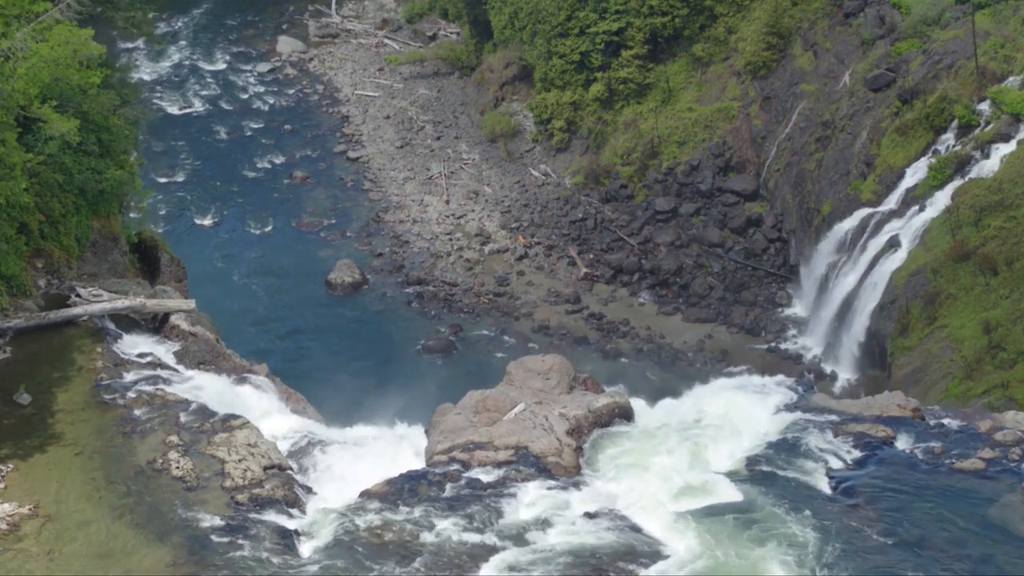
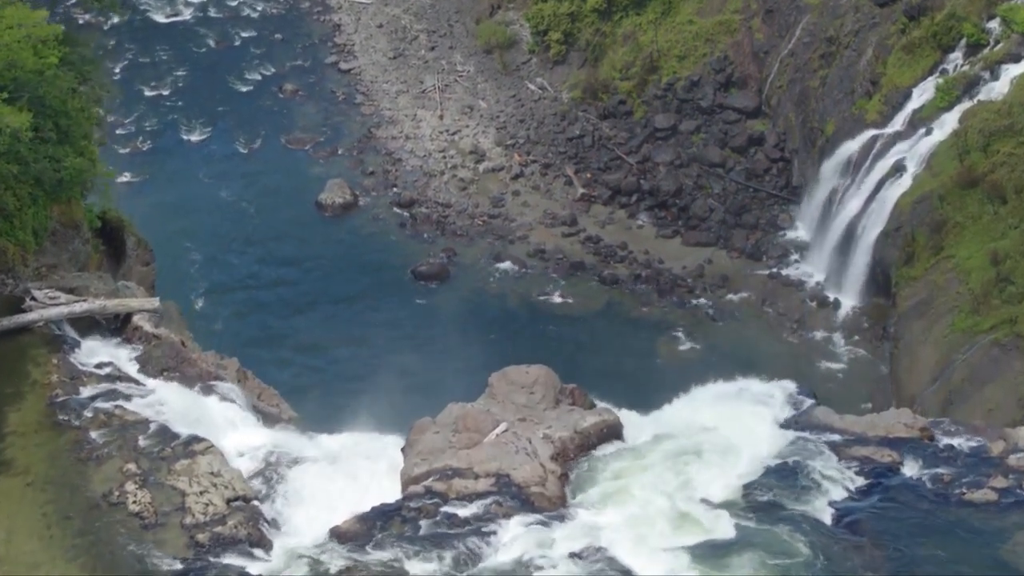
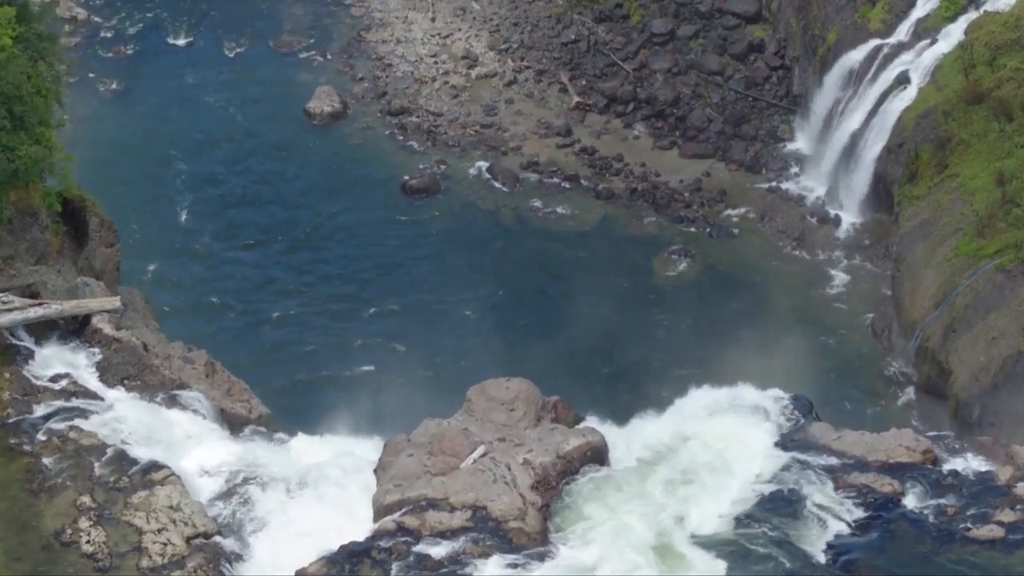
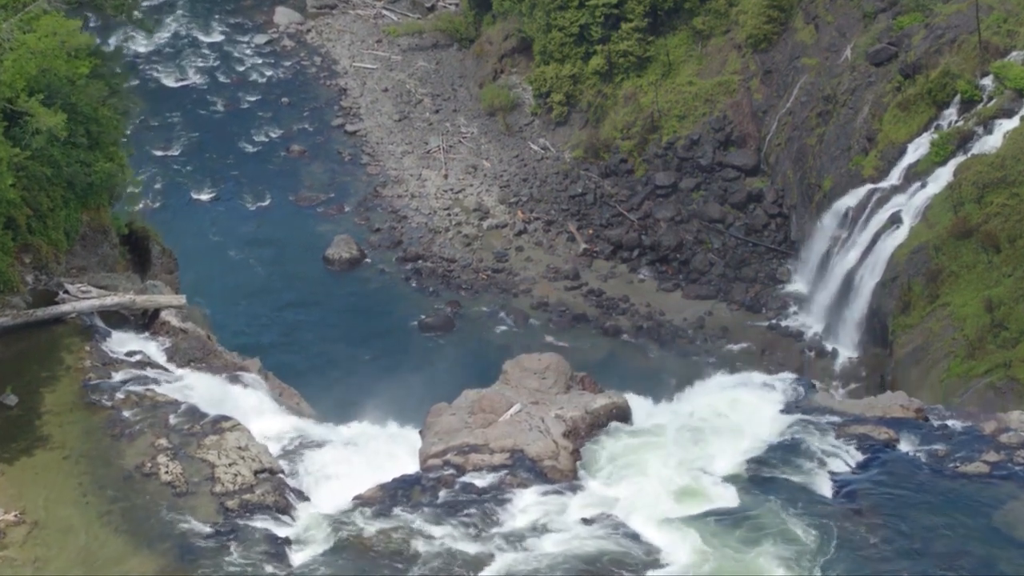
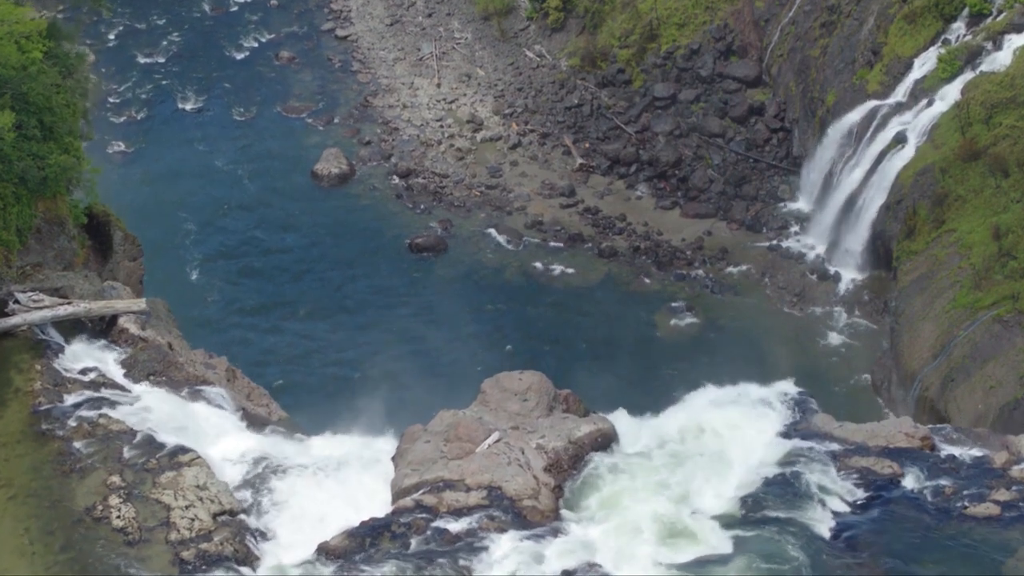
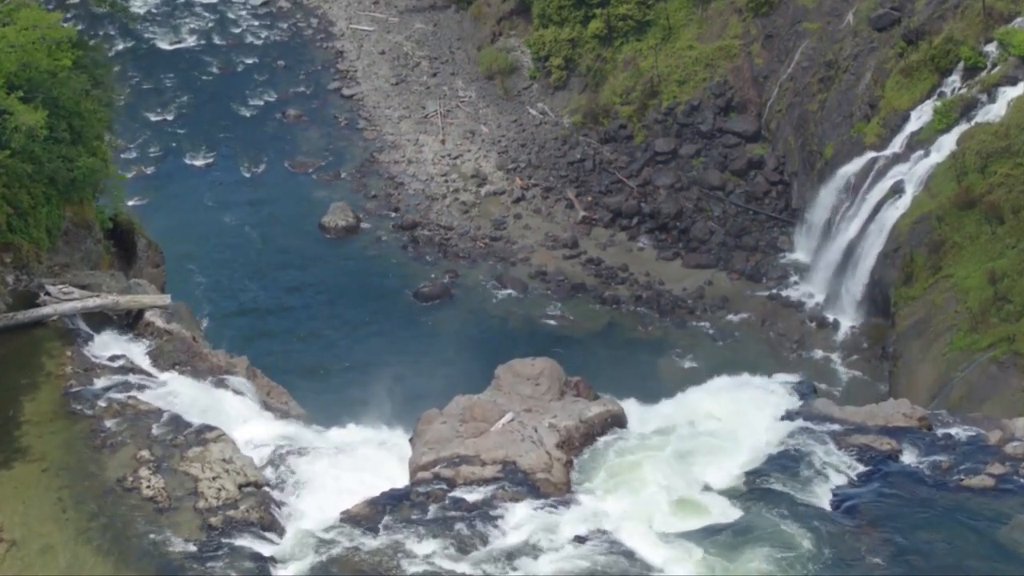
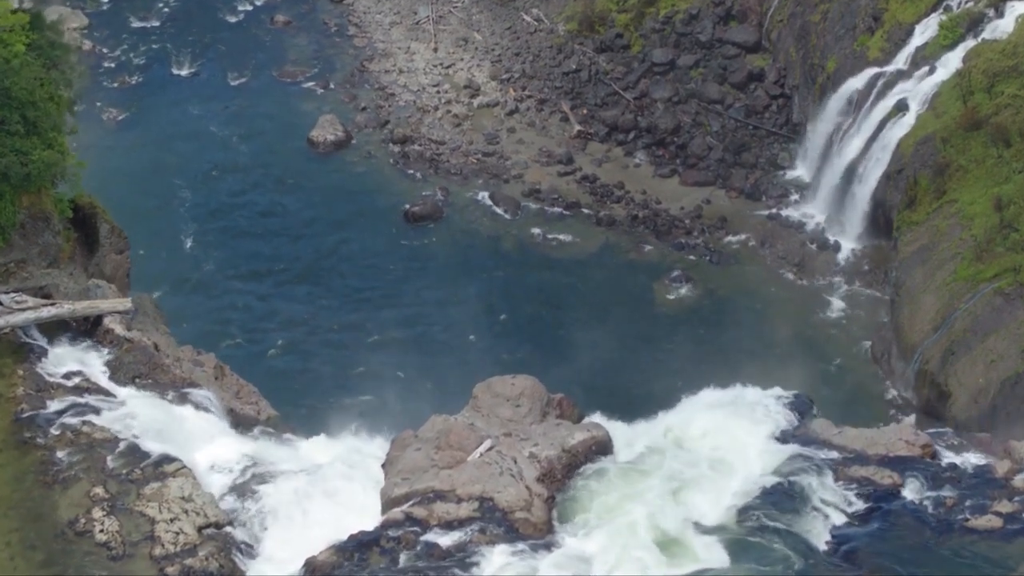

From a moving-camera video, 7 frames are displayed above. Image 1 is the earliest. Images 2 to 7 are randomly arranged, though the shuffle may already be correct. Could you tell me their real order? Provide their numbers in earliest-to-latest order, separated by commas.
4, 6, 2, 5, 7, 3
